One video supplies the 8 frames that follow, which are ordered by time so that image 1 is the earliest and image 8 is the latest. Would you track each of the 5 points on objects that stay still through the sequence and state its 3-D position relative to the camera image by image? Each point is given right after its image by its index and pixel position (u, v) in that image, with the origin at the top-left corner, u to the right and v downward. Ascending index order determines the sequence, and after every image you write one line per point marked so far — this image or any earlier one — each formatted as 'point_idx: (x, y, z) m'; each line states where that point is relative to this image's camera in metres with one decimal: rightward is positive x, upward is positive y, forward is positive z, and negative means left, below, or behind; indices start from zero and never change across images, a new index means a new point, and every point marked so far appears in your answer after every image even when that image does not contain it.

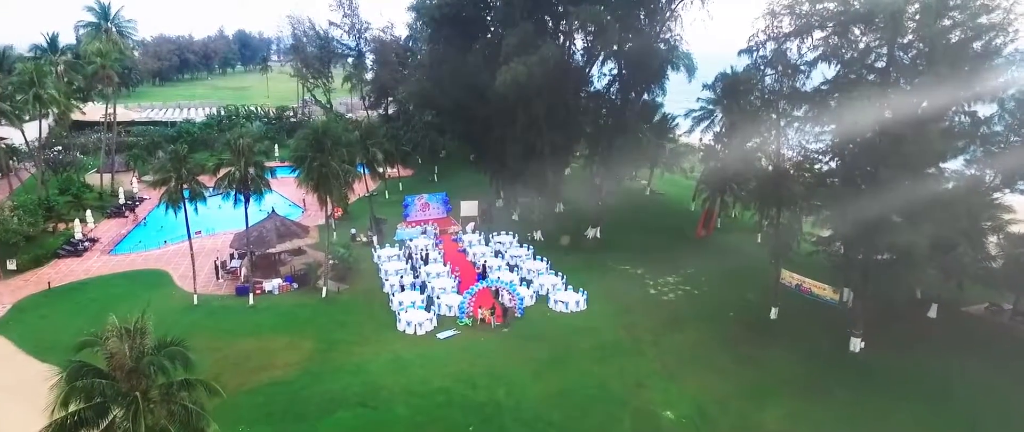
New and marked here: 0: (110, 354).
0: (-7.4, -2.5, +11.8) m
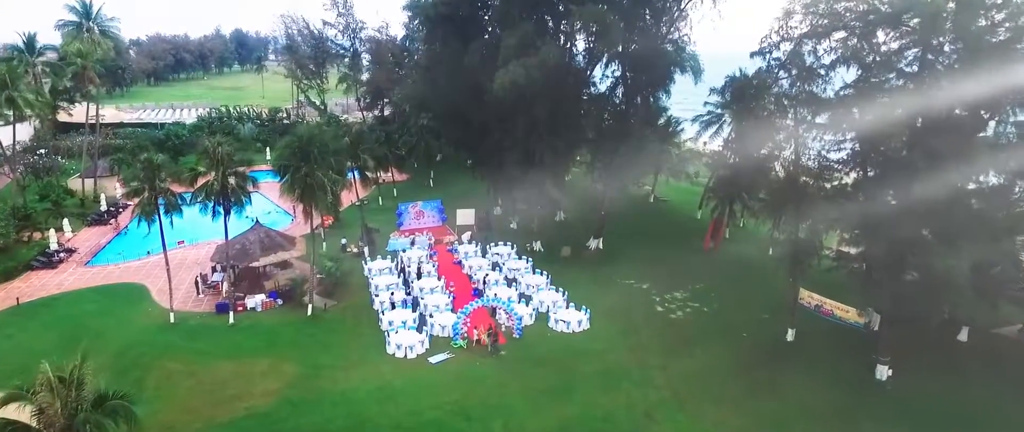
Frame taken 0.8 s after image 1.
0: (-7.4, -3.0, +10.1) m
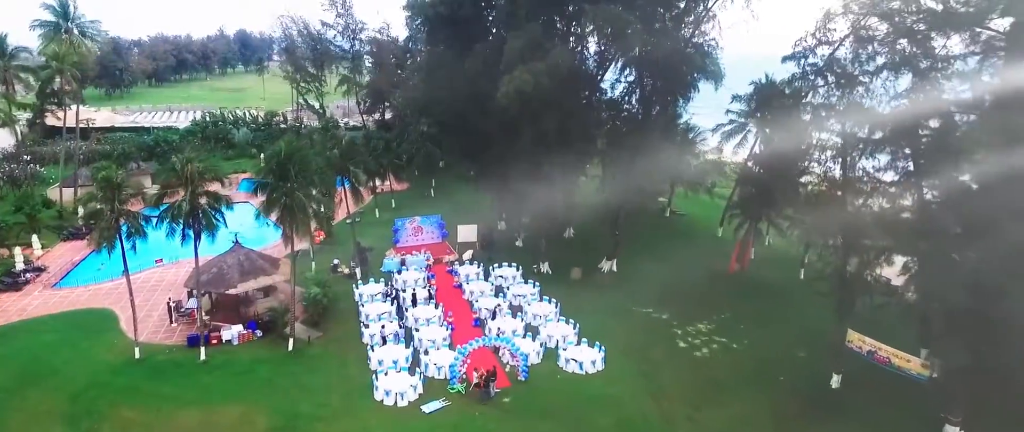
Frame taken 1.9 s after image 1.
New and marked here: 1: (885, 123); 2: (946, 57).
0: (-7.4, -3.9, +7.5) m
1: (+10.9, +2.7, +18.8) m
2: (+12.2, +4.4, +17.9) m
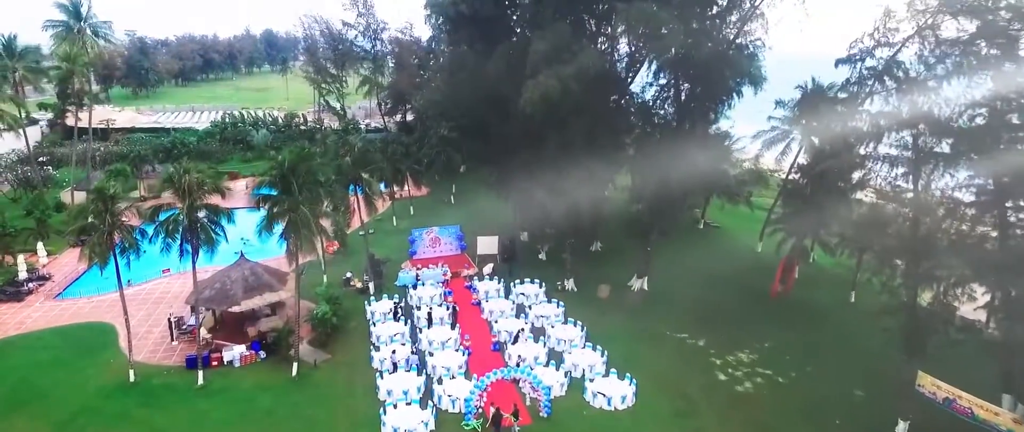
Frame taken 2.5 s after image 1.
0: (-7.2, -4.3, +5.8) m
1: (+11.5, +2.0, +16.5) m
2: (+12.8, +3.7, +15.5) m
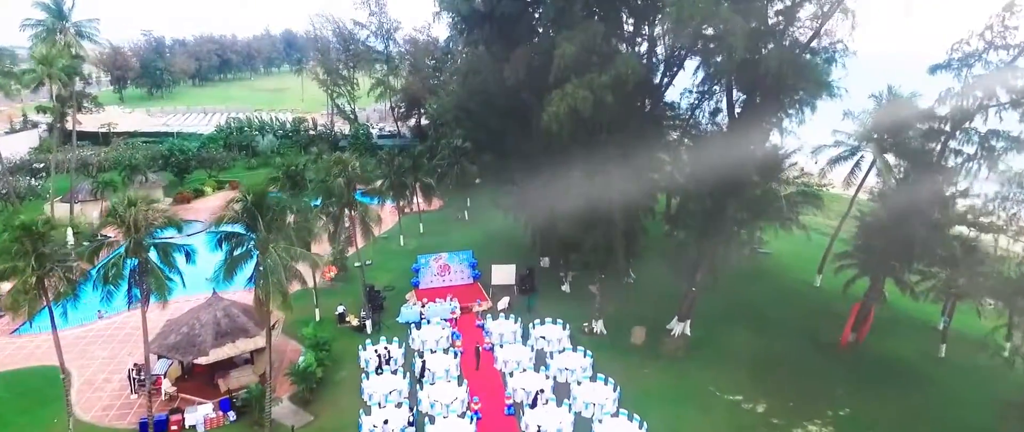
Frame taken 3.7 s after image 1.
0: (-7.2, -5.4, +2.1) m
1: (+11.9, +0.9, +12.2) m
2: (+13.2, +2.5, +11.3) m
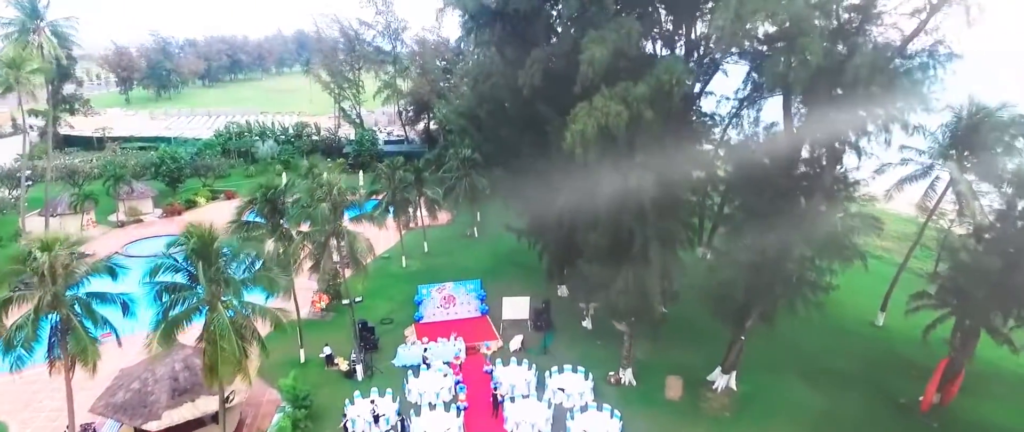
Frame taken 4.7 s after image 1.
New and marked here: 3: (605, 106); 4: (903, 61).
0: (-7.2, -6.3, -1.1) m
1: (+12.1, -0.2, +8.6) m
2: (+13.4, +1.5, +7.6) m
3: (+2.3, +2.9, +16.9) m
4: (+10.0, +4.4, +17.6) m
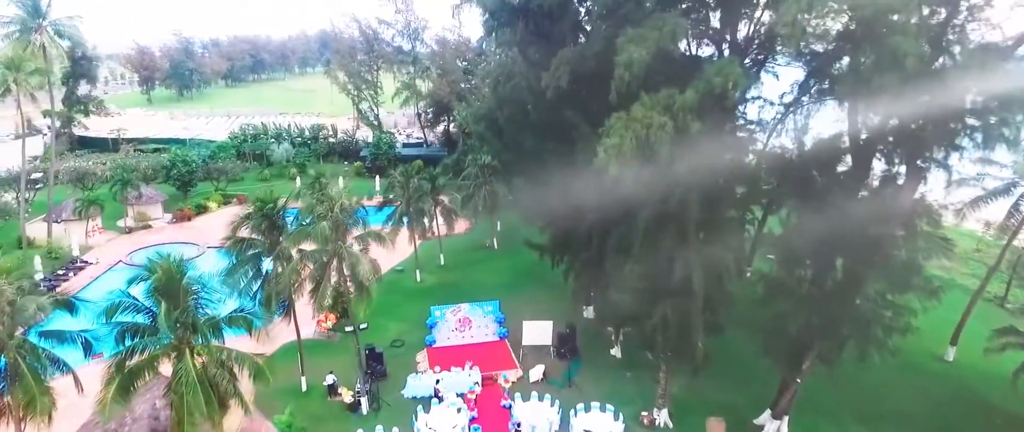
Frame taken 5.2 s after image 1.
0: (-7.3, -6.7, -3.0) m
1: (+12.4, -0.8, +6.1) m
2: (+13.6, +0.8, +5.0) m
3: (+2.9, +2.3, +14.7) m
4: (+10.5, +3.7, +15.1) m
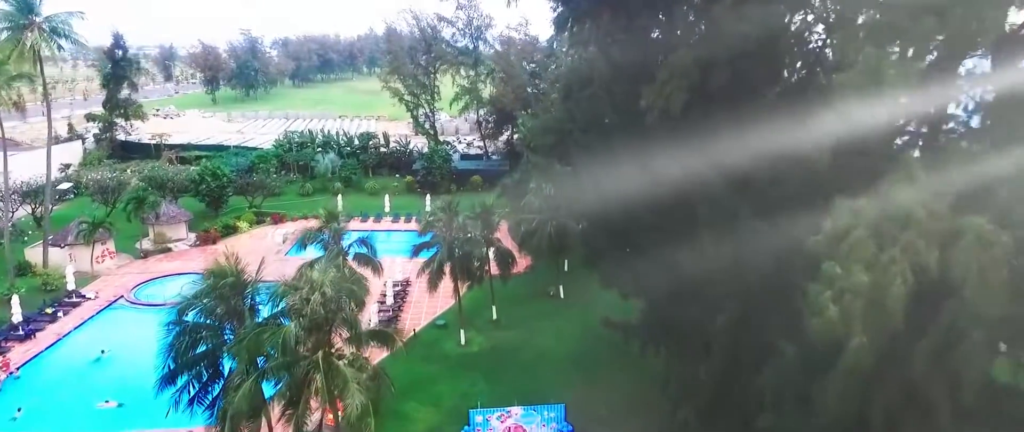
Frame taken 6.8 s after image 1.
0: (-8.2, -8.3, -8.8) m
1: (+12.4, -2.9, -1.8) m
2: (+13.6, -1.3, -3.0) m
3: (+4.0, +0.5, +7.8) m
4: (+11.7, +1.7, +7.4) m
